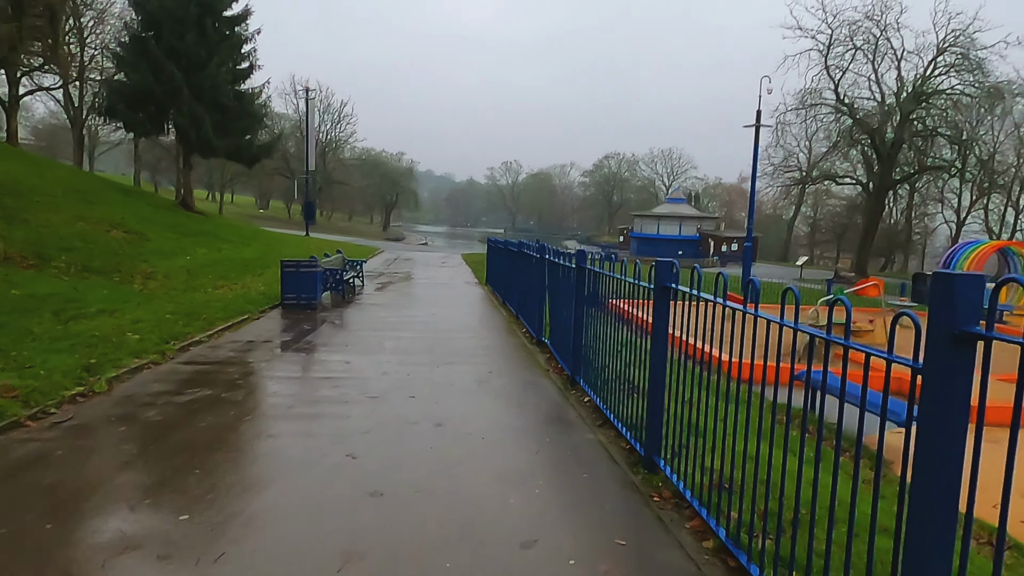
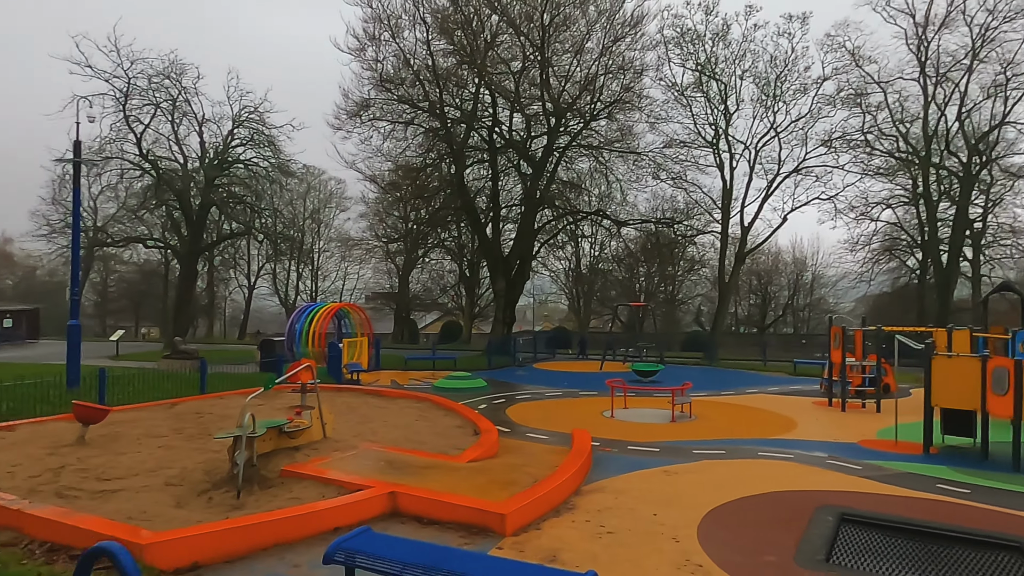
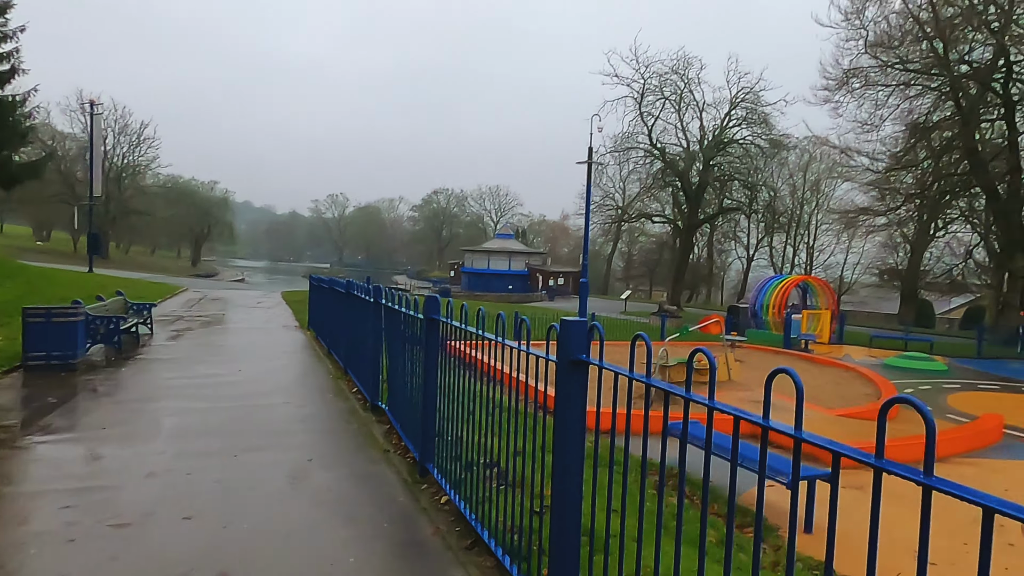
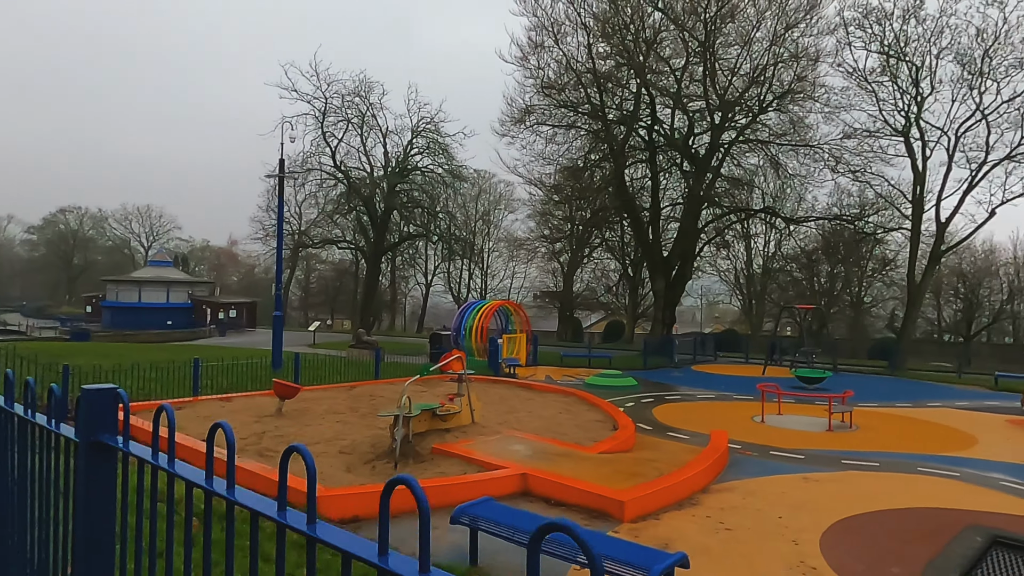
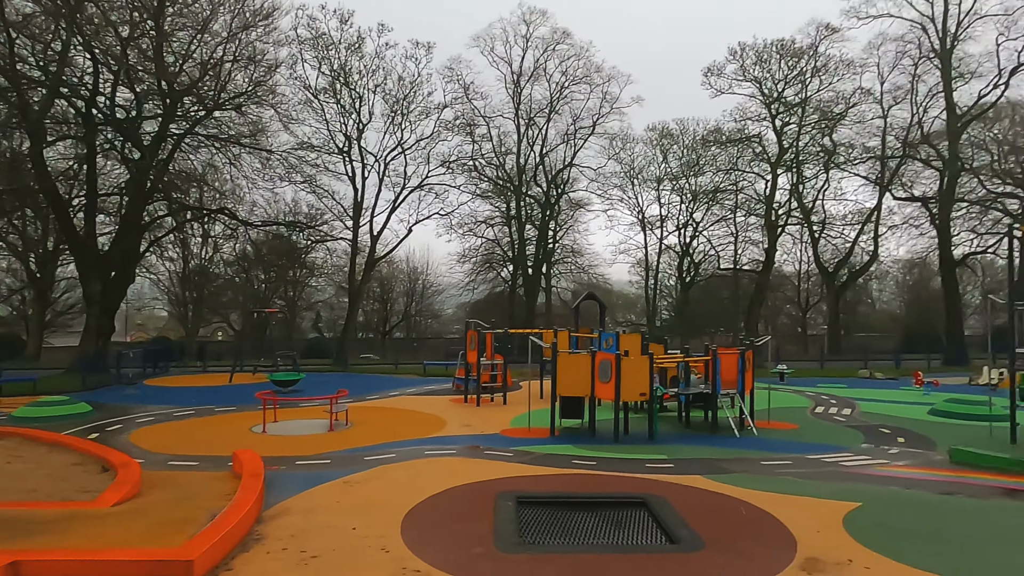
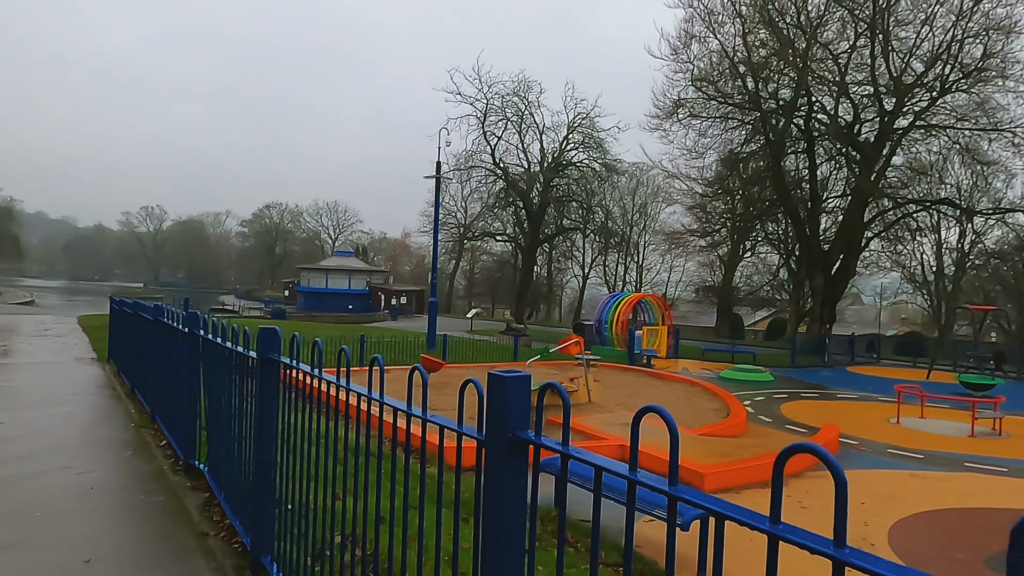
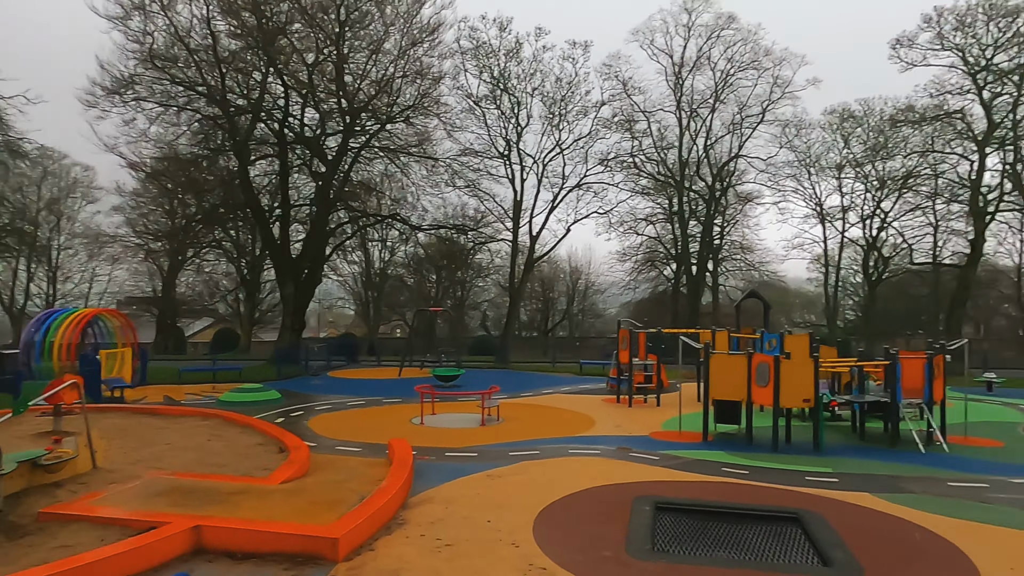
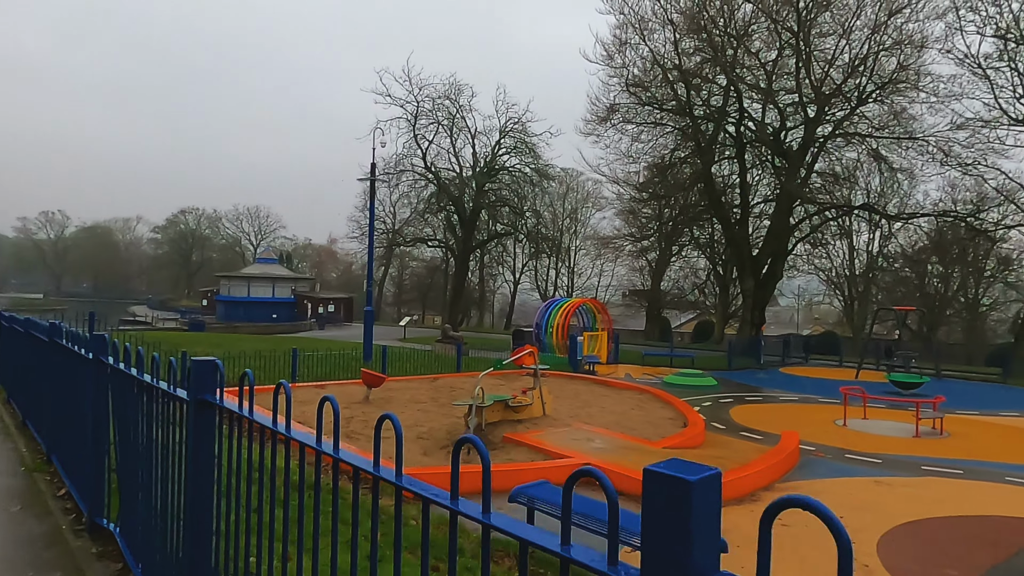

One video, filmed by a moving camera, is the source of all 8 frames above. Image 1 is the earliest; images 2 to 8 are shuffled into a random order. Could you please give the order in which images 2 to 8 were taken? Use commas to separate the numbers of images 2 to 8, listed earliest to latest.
3, 6, 8, 4, 2, 7, 5
